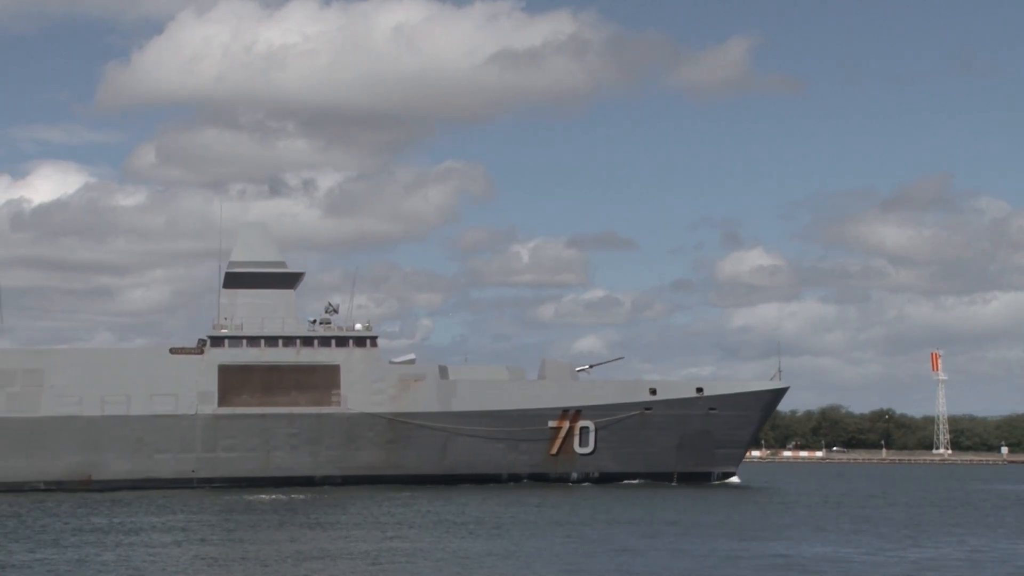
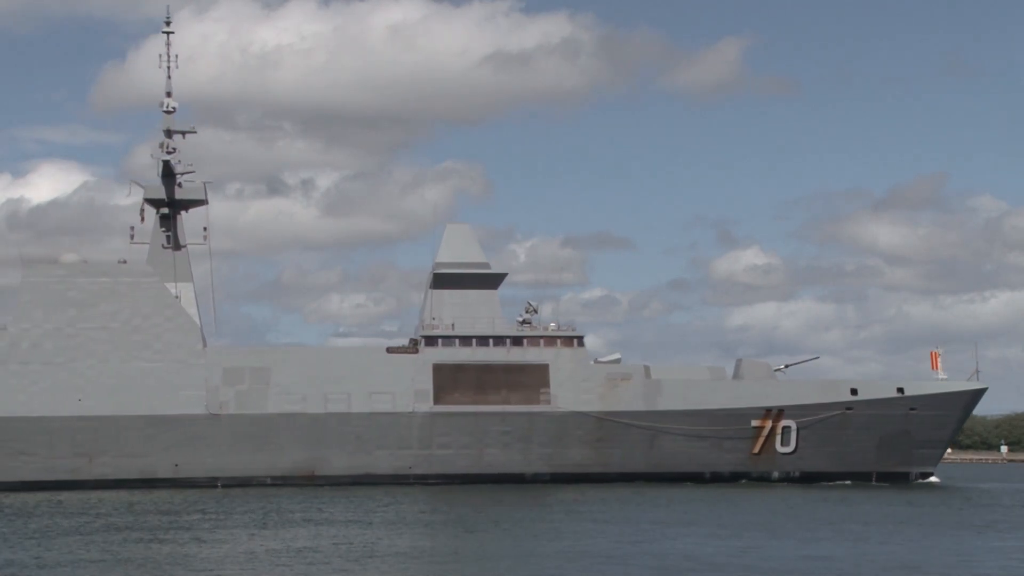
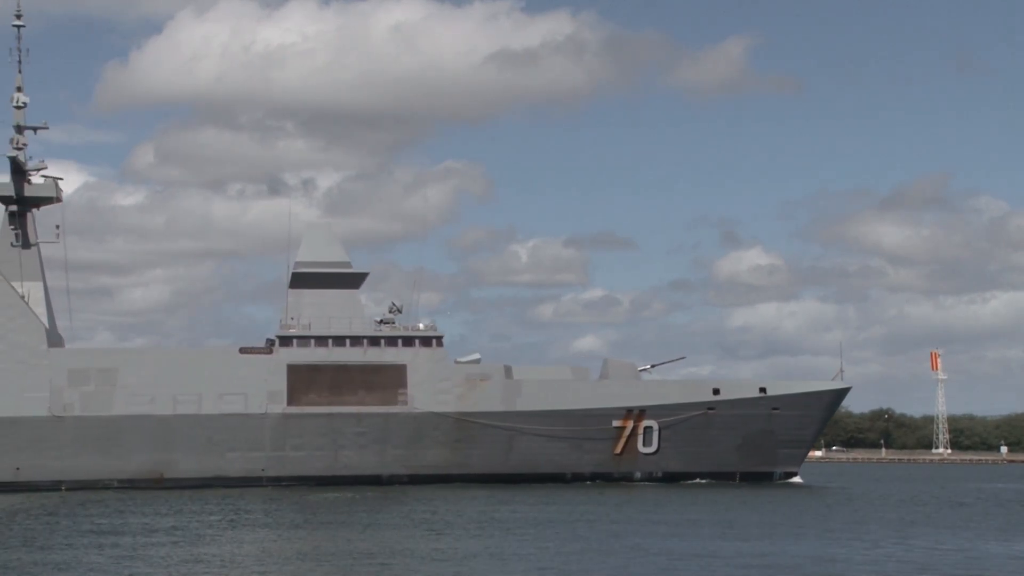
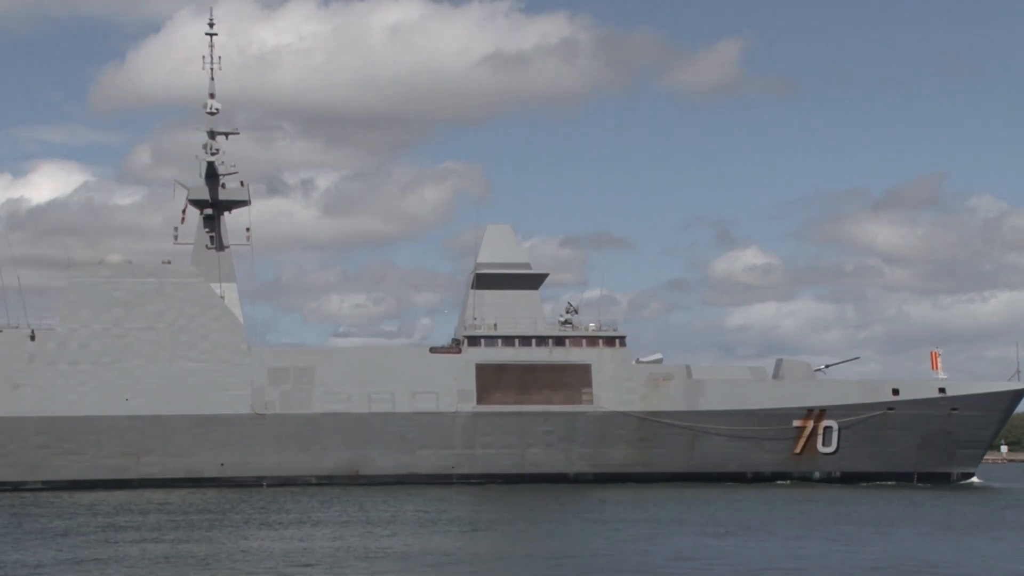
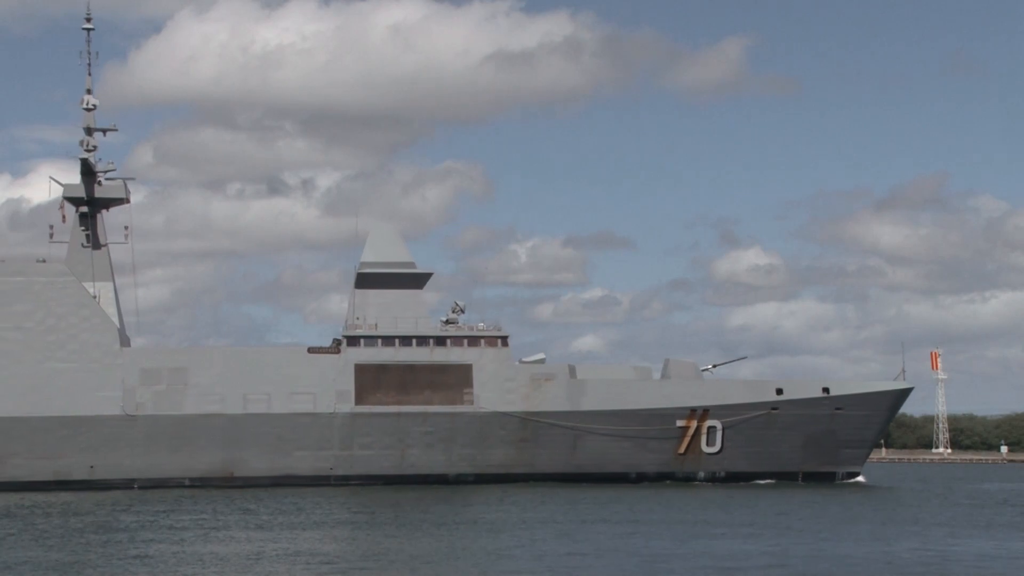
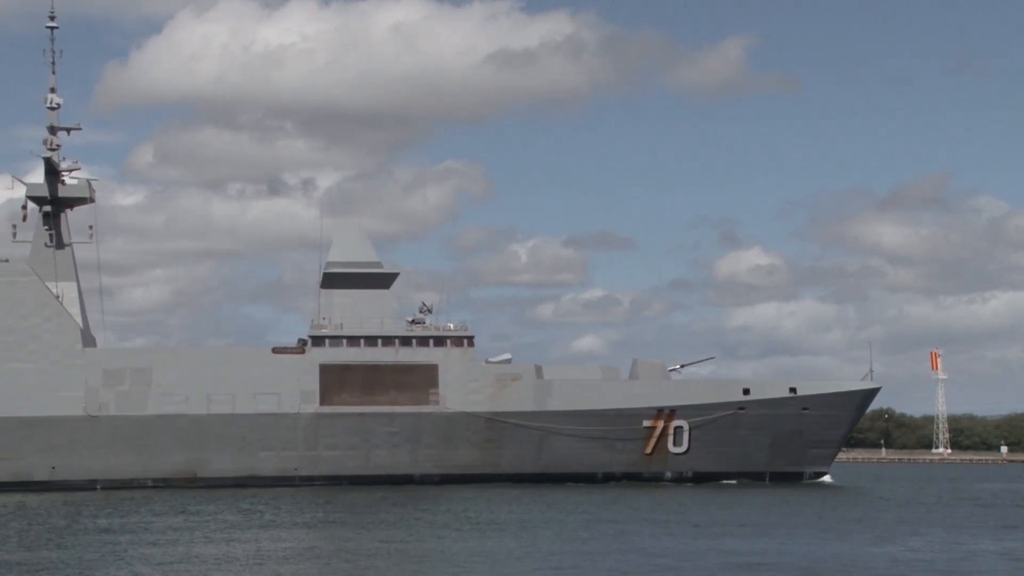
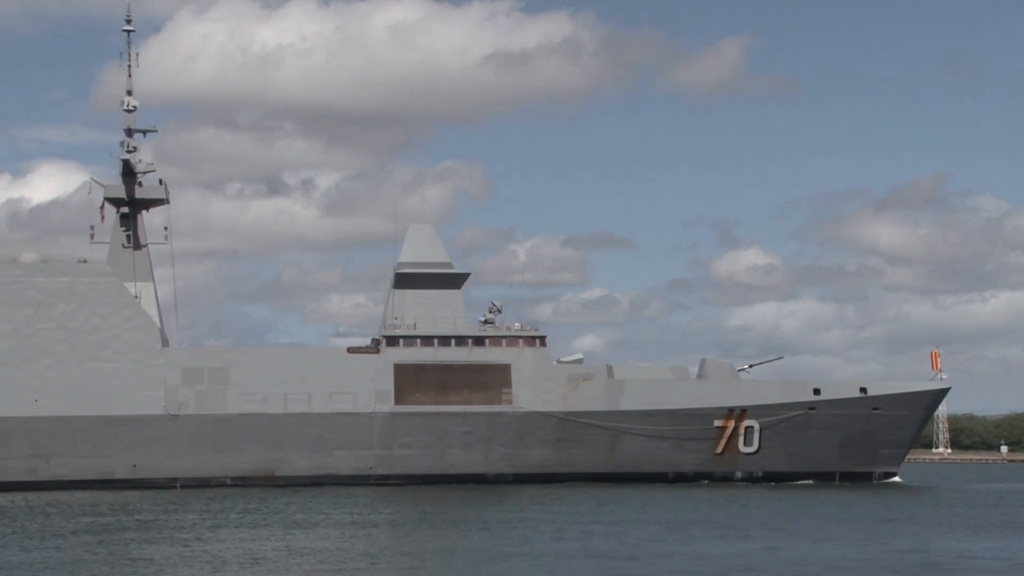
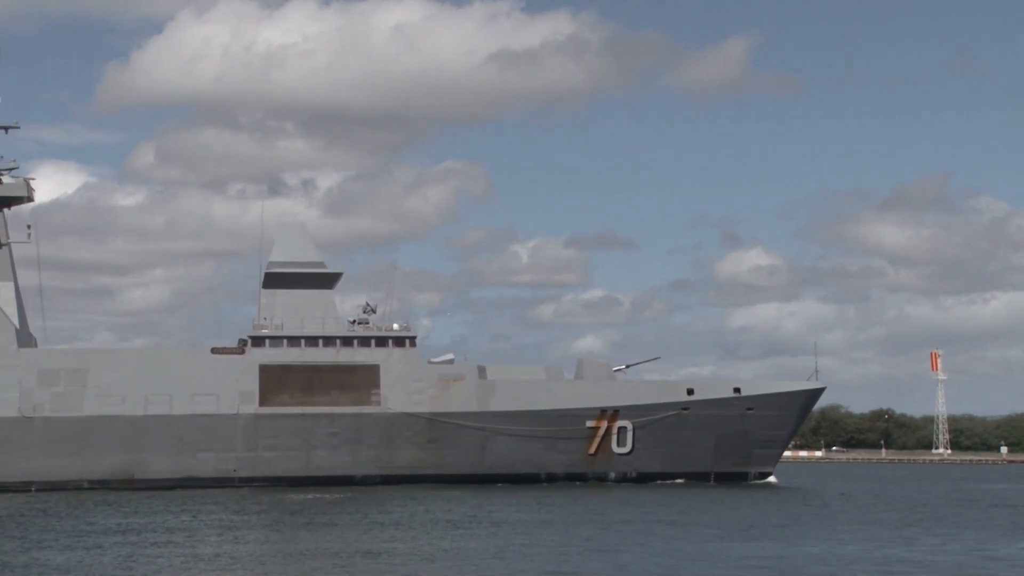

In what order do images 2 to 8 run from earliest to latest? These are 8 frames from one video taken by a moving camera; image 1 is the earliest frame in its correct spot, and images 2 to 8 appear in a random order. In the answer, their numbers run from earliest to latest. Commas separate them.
8, 3, 6, 5, 7, 2, 4
